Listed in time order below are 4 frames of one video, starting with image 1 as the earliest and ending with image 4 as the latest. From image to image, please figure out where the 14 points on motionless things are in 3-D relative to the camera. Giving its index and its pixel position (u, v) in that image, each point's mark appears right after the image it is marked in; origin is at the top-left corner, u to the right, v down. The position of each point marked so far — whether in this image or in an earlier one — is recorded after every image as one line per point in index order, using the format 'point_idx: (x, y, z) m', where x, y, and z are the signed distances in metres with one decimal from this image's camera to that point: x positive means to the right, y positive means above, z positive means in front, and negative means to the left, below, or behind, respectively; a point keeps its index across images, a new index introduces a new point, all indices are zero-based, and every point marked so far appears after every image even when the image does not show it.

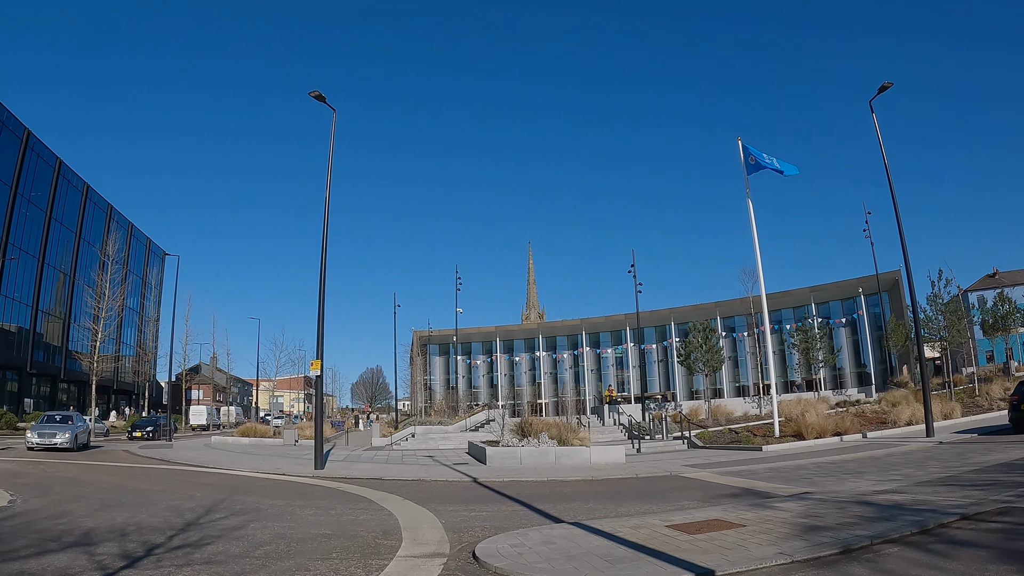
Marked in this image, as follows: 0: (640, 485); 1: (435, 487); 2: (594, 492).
0: (+2.7, -4.1, +13.4) m
1: (-1.7, -4.5, +14.4) m
2: (+1.6, -4.1, +12.7) m
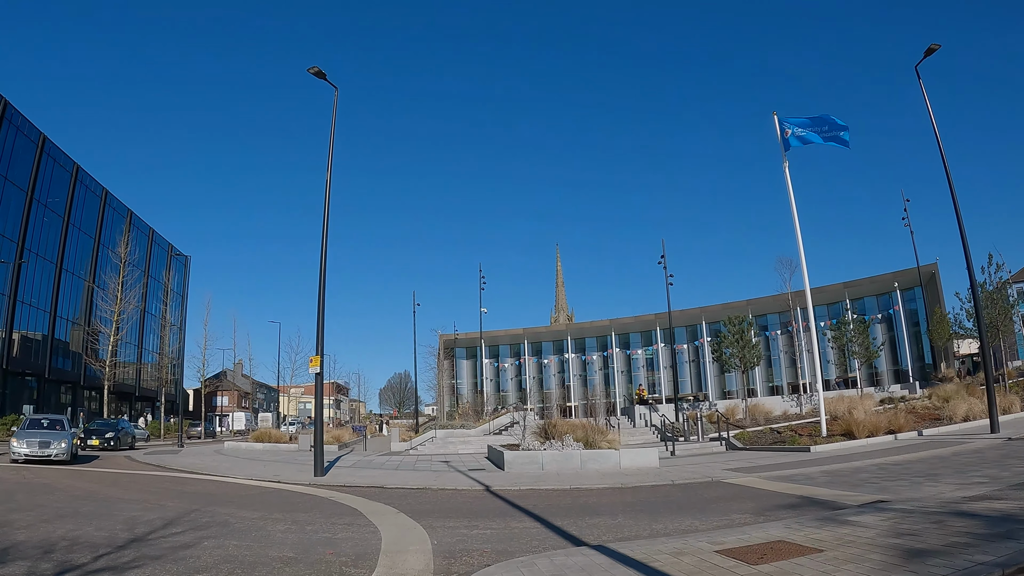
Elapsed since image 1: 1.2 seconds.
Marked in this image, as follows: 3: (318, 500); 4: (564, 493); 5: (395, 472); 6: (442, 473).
0: (+3.0, -3.7, +11.6) m
1: (-1.4, -4.2, +12.7) m
2: (+1.9, -3.7, +10.9) m
3: (-3.6, -4.0, +12.2) m
4: (+1.1, -4.1, +12.9) m
5: (-3.6, -5.7, +19.5) m
6: (-2.0, -5.4, +18.5) m
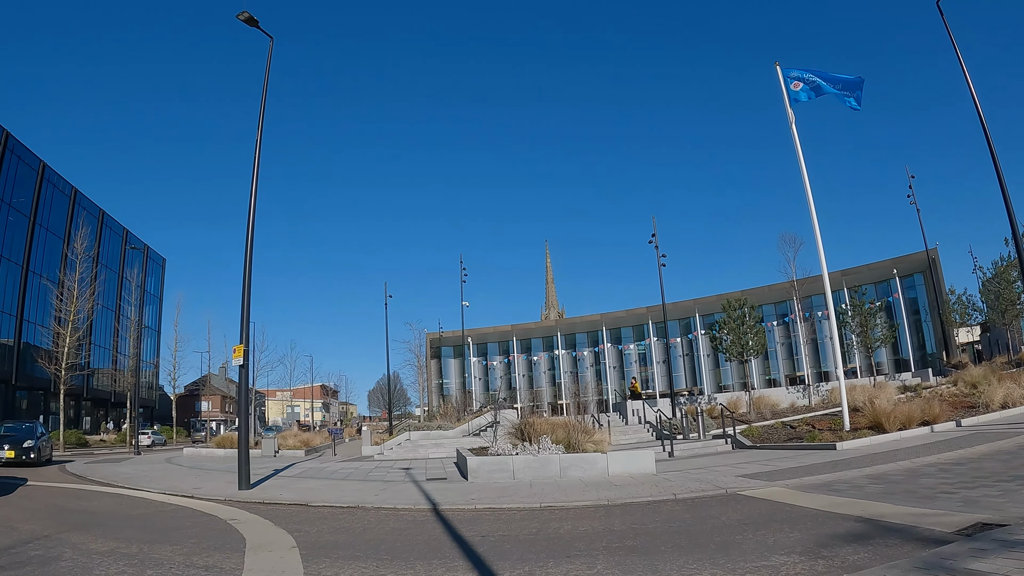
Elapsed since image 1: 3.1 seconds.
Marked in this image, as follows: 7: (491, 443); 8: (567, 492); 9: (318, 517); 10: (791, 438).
0: (+2.3, -3.0, +8.4) m
1: (-2.1, -3.5, +9.5) m
2: (+1.2, -2.9, +7.8) m
3: (-4.4, -3.4, +9.0) m
4: (+0.3, -3.4, +9.7) m
5: (-4.3, -5.1, +16.3) m
6: (-2.8, -4.8, +15.3) m
7: (-0.5, -4.1, +17.1) m
8: (+1.0, -3.8, +11.8) m
9: (-4.1, -4.4, +13.3) m
10: (+5.4, -2.9, +12.4) m
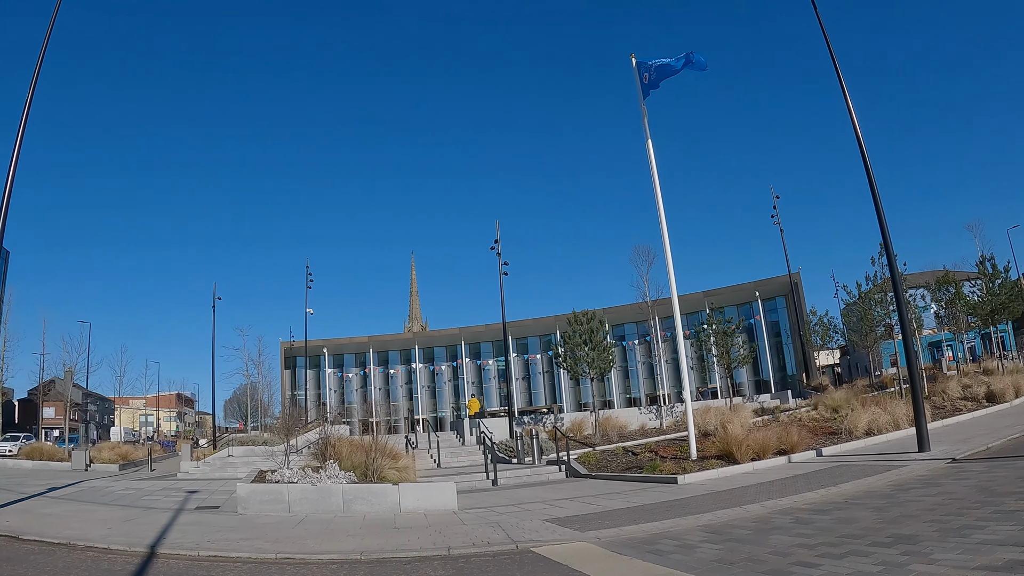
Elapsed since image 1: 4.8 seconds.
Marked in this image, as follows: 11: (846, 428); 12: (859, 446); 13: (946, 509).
0: (-0.7, -2.6, +5.5) m
1: (-5.2, -2.9, +5.9) m
2: (-1.7, -2.5, +4.7) m
3: (-7.3, -2.6, +5.1) m
4: (-2.8, -2.9, +6.5) m
5: (-8.4, -4.5, +12.3) m
6: (-6.7, -4.2, +11.5) m
7: (-4.7, -3.7, +13.7) m
8: (-2.5, -3.4, +8.7) m
9: (-7.7, -3.7, +9.4) m
10: (+1.9, -2.8, +9.8) m
11: (+10.1, -4.1, +19.0) m
12: (+9.3, -4.1, +16.8) m
13: (+4.8, -2.8, +7.3) m
